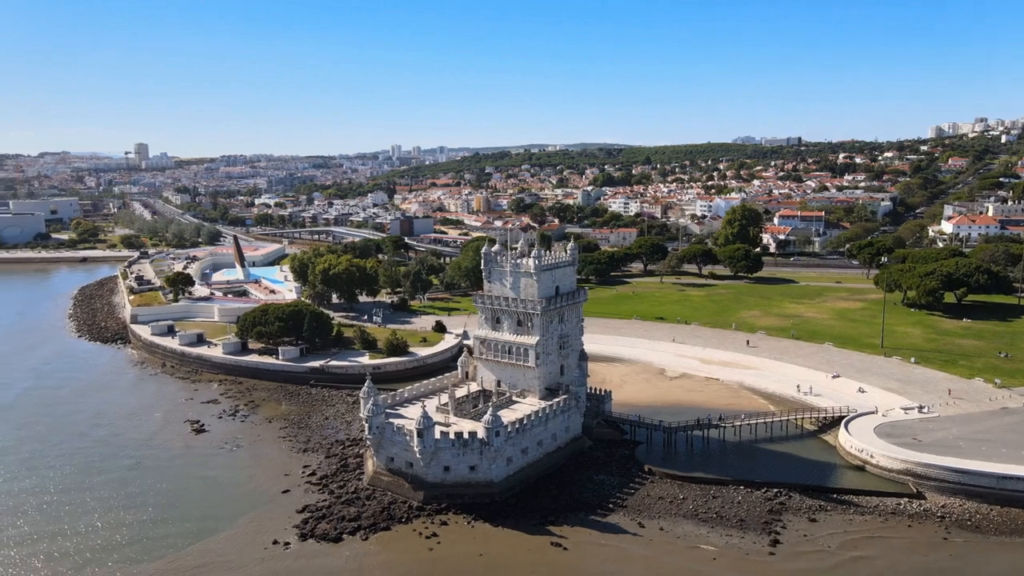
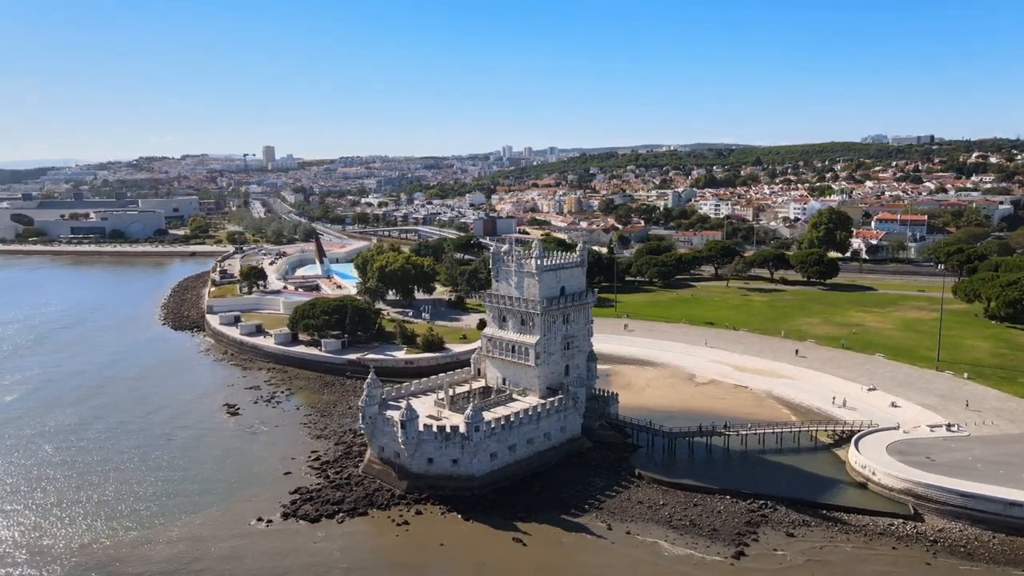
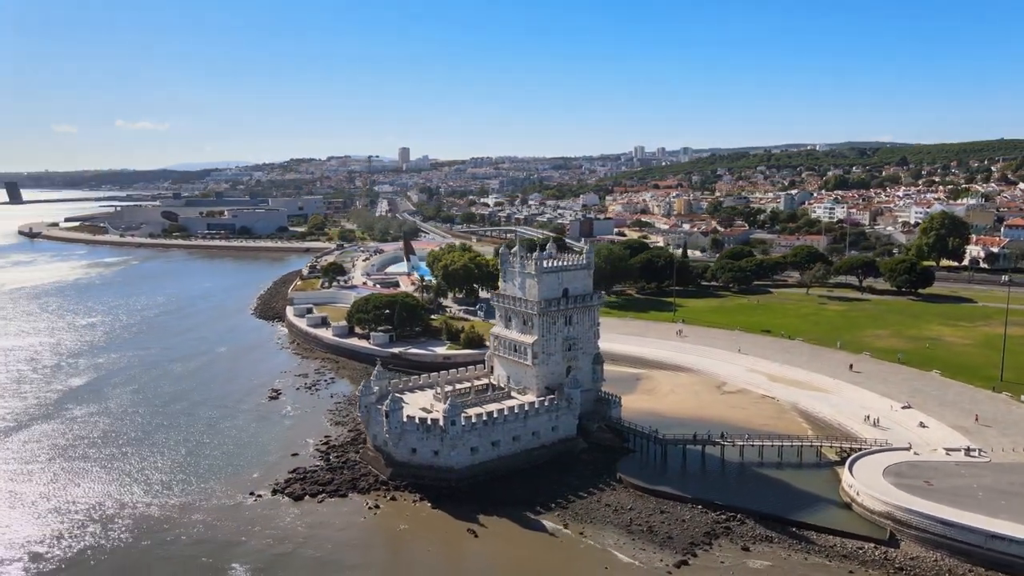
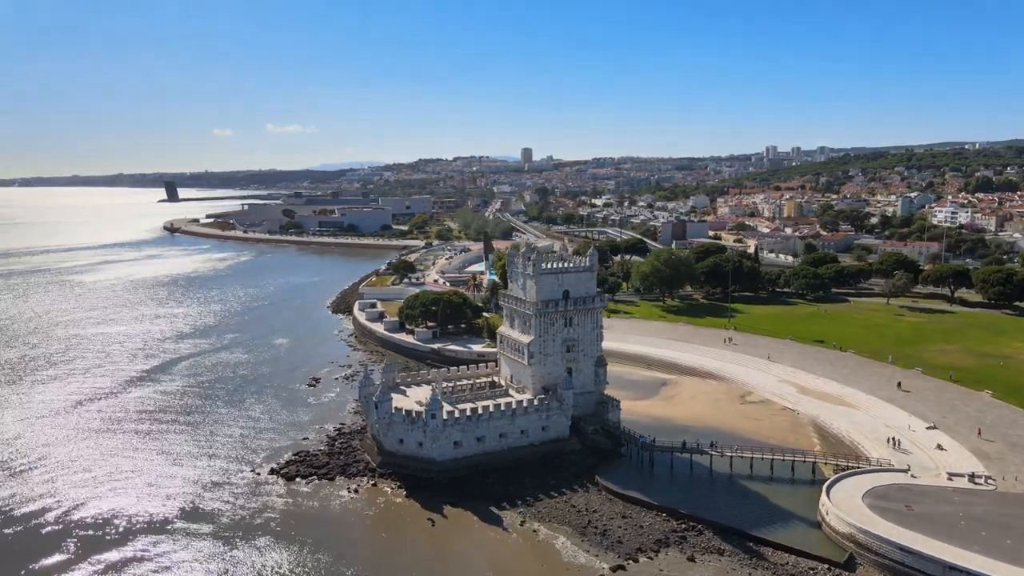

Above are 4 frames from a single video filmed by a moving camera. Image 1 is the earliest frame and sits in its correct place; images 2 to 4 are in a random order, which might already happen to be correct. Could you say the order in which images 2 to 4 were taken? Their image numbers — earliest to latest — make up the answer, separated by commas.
2, 3, 4
